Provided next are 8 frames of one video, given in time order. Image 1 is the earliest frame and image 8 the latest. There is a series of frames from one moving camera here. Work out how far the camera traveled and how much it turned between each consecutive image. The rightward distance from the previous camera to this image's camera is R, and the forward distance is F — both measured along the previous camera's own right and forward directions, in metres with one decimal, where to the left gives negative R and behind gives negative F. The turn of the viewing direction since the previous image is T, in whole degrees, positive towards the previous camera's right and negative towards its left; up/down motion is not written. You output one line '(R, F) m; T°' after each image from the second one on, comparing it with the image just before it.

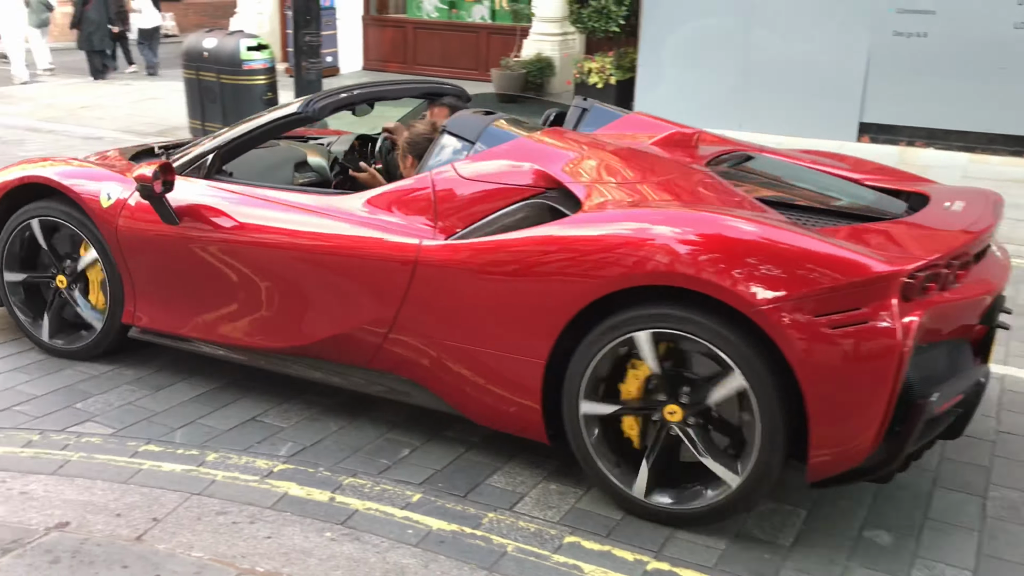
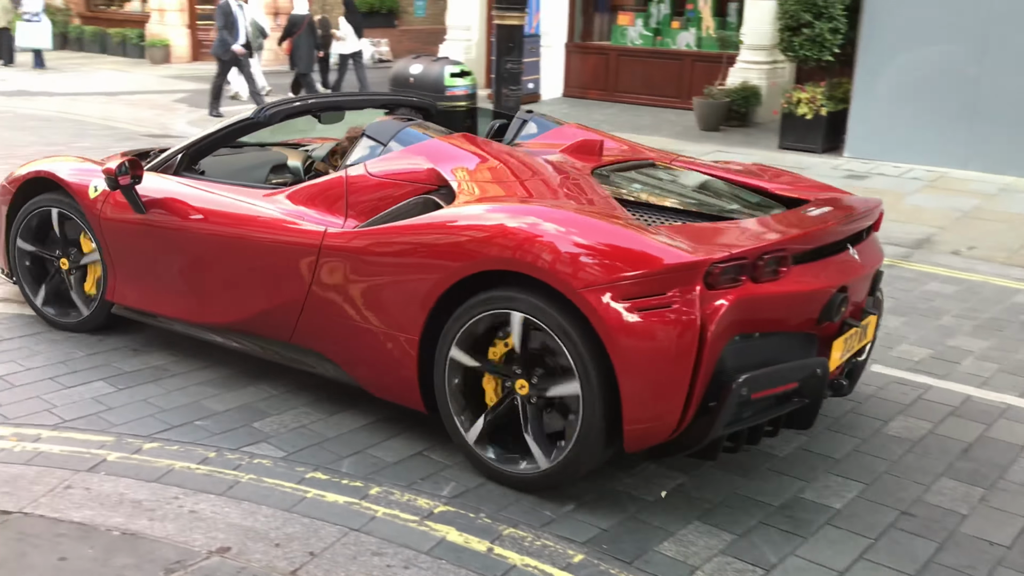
(0.0, +0.2) m; -11°
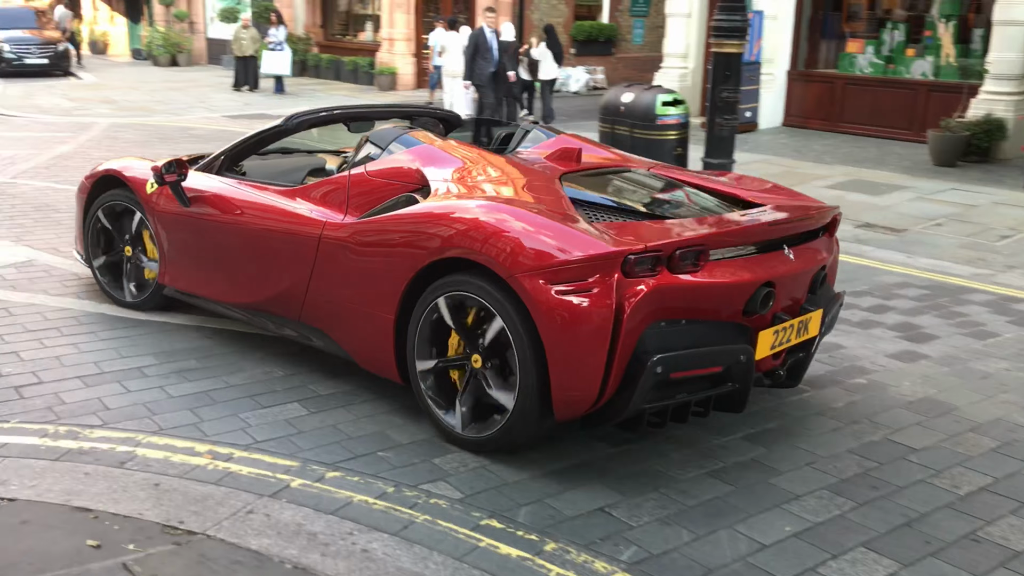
(0.0, +0.2) m; -12°
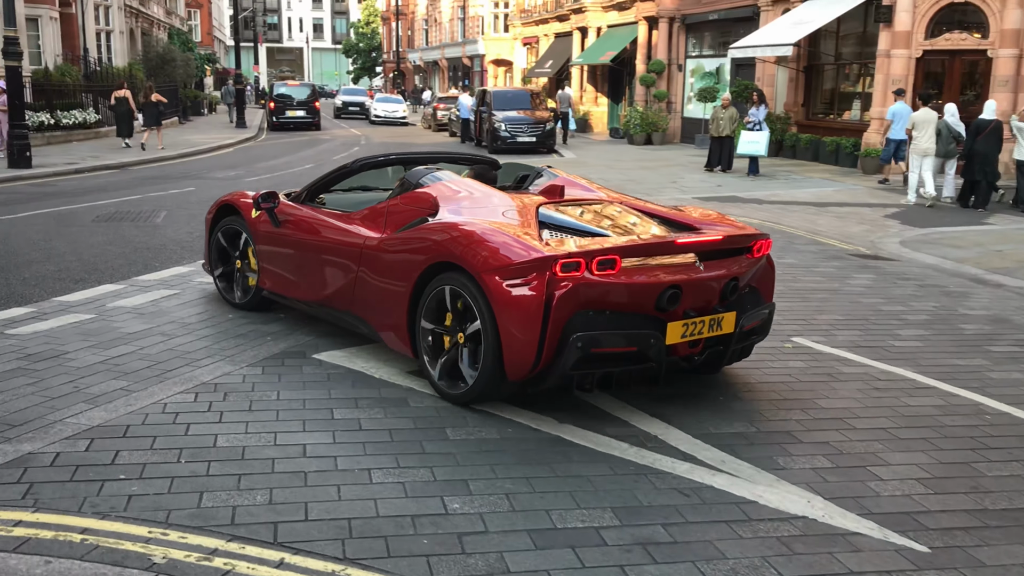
(-0.5, +1.0) m; -26°
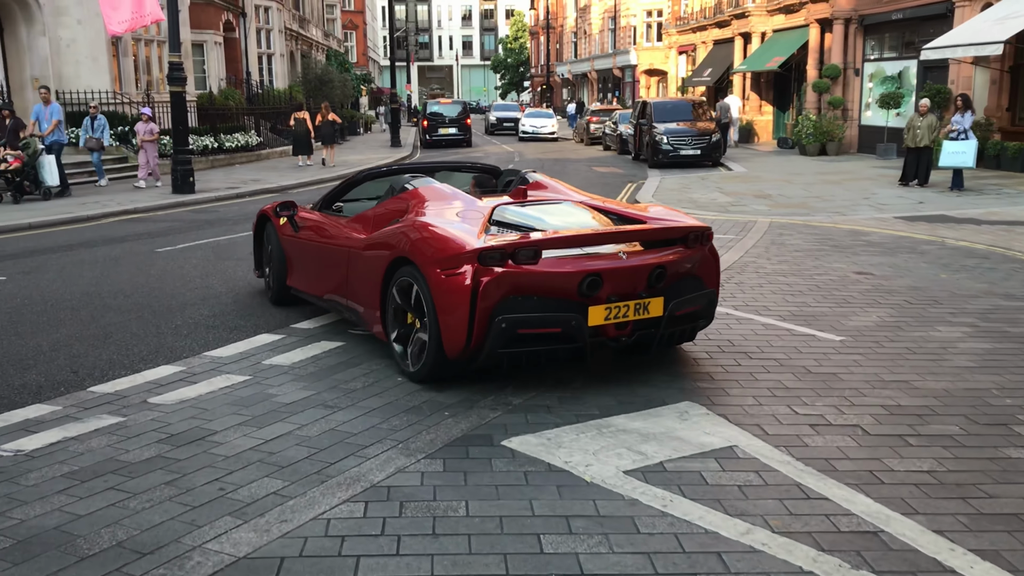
(-0.4, +1.1) m; -9°
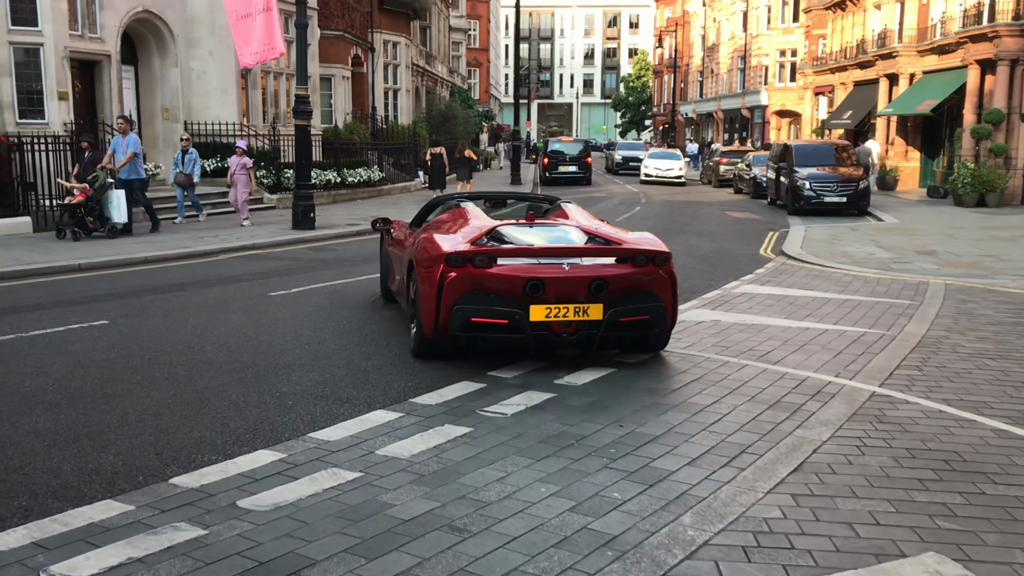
(-0.3, +1.1) m; -7°
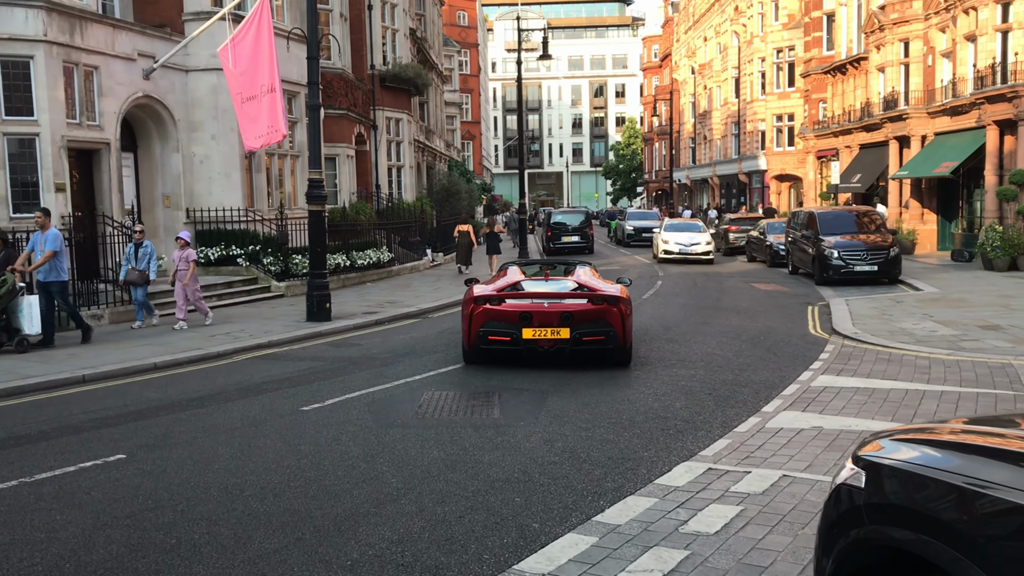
(-0.7, +1.1) m; +1°
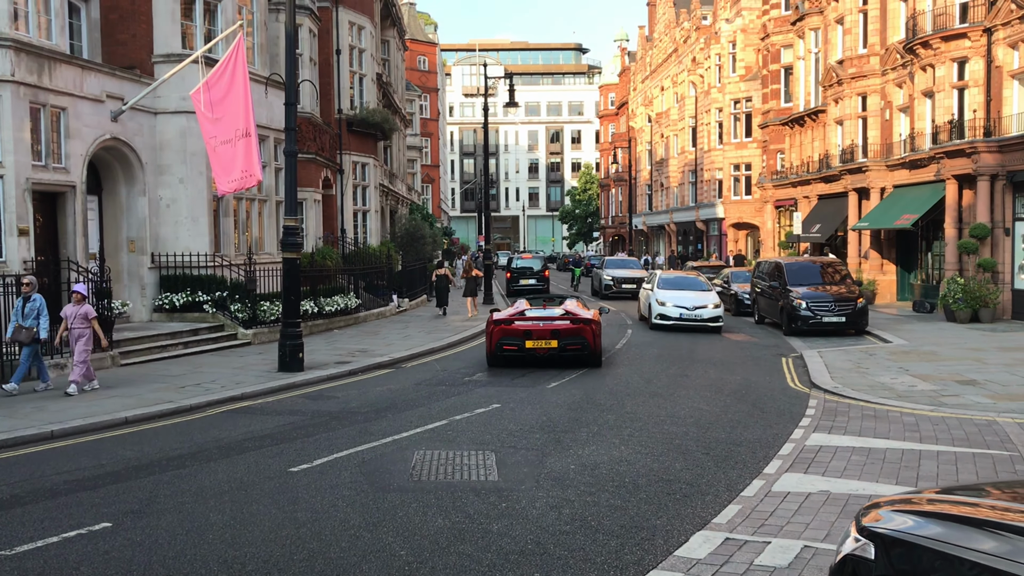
(-0.4, +0.2) m; +3°
